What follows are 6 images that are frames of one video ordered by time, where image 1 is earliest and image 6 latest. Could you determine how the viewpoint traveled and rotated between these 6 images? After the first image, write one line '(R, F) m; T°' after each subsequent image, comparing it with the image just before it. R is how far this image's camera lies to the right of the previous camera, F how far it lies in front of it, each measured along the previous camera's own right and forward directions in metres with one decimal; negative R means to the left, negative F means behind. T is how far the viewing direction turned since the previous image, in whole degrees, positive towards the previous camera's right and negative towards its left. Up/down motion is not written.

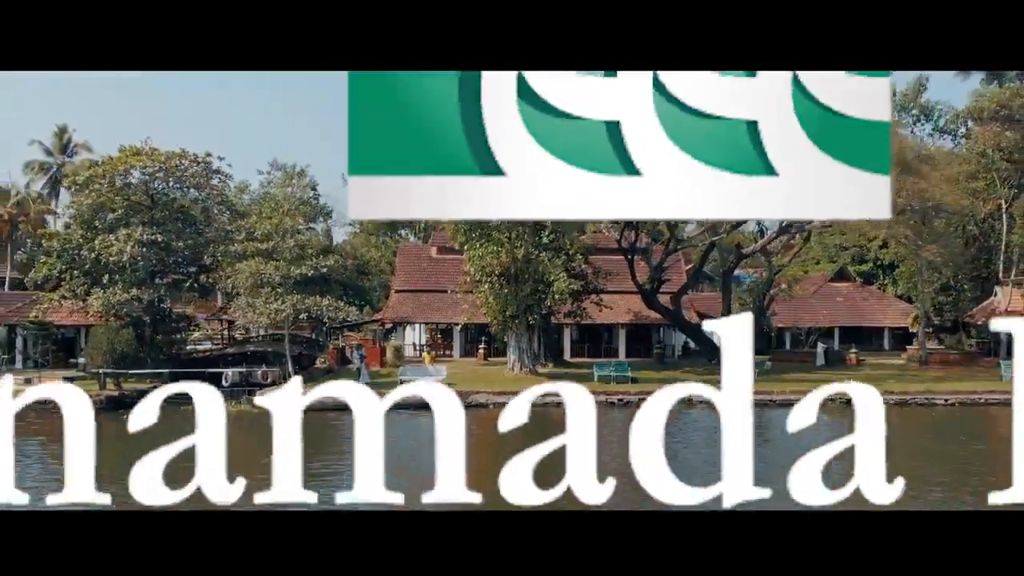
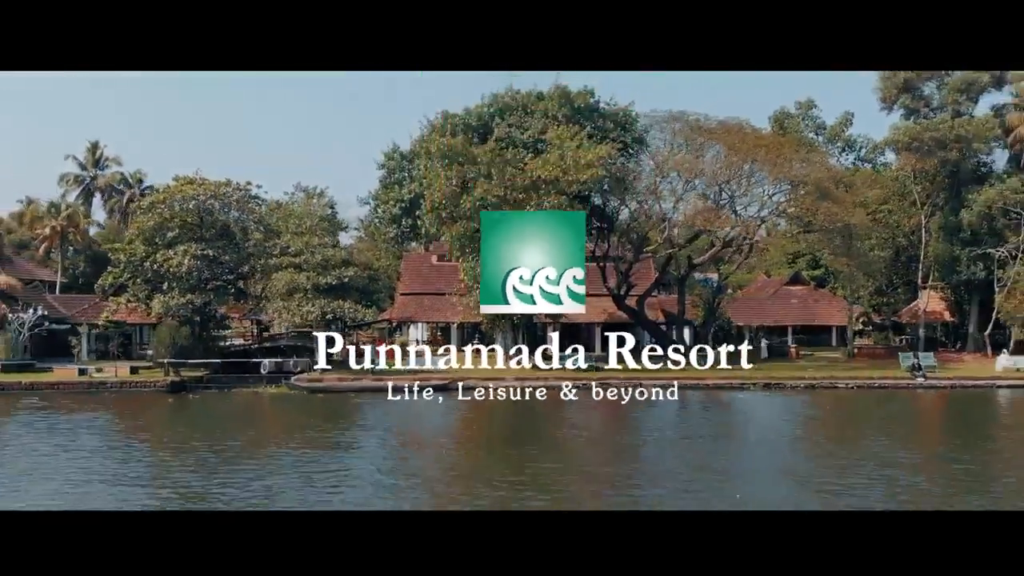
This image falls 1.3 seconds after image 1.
(+0.2, -2.9) m; 0°
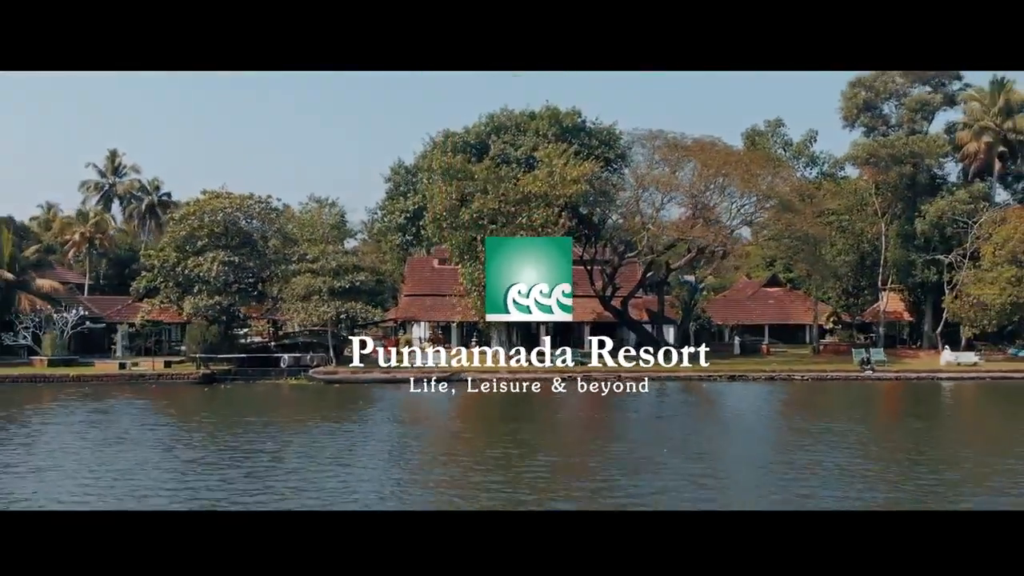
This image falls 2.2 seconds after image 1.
(+0.1, -1.9) m; 0°
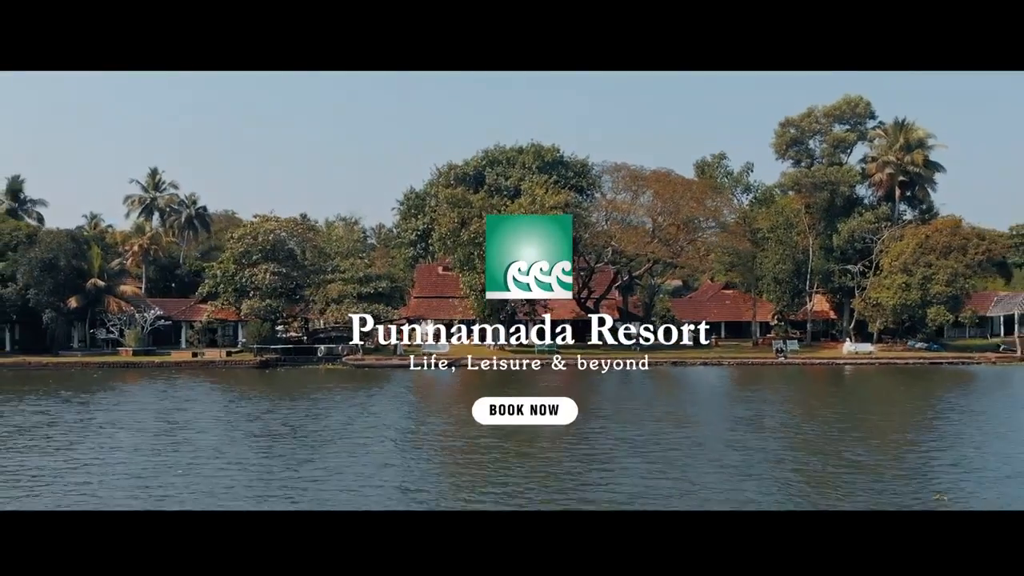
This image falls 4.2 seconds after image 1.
(+0.3, -4.7) m; 0°
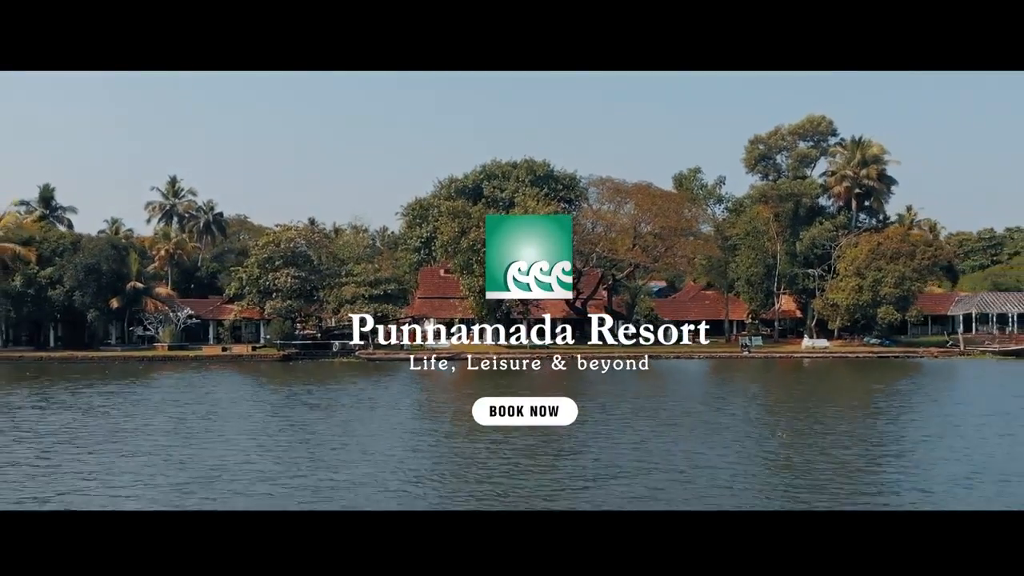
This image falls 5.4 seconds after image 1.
(+0.1, -2.8) m; 0°
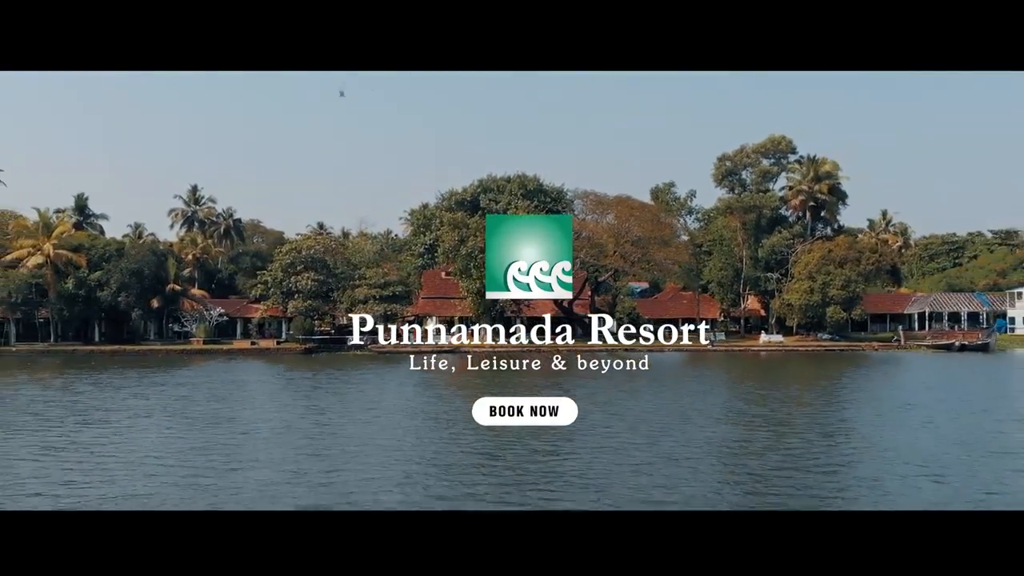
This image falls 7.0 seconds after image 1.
(+0.2, -3.5) m; 0°
